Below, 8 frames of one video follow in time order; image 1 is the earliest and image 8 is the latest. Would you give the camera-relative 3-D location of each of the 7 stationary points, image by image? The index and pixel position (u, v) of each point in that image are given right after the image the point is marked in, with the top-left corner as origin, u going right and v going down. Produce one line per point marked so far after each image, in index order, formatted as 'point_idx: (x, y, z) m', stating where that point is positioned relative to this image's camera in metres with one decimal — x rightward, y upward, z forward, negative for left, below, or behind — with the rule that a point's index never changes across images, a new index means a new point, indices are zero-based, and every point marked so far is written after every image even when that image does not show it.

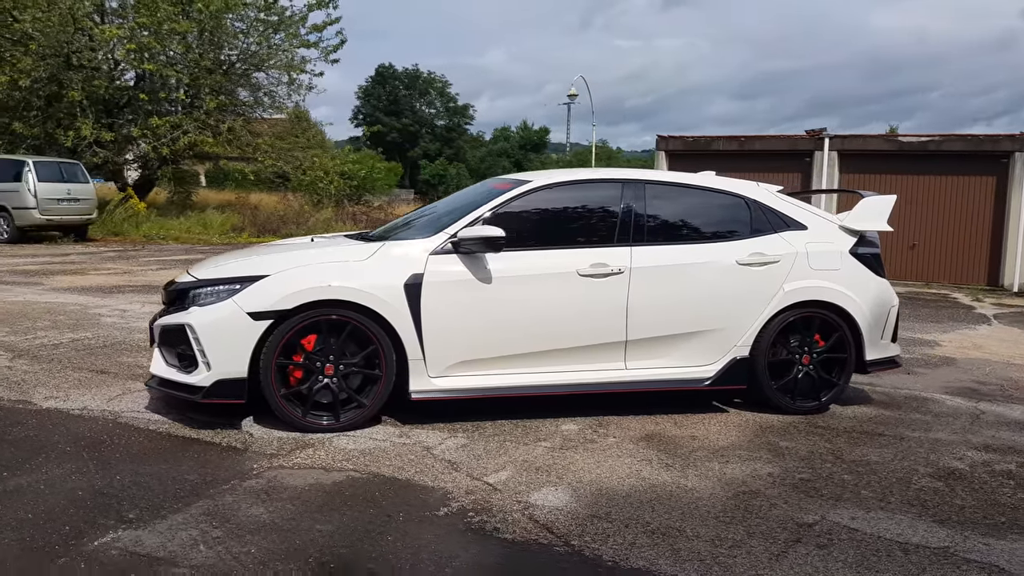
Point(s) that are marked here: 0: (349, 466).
0: (-0.8, -0.9, +4.1) m
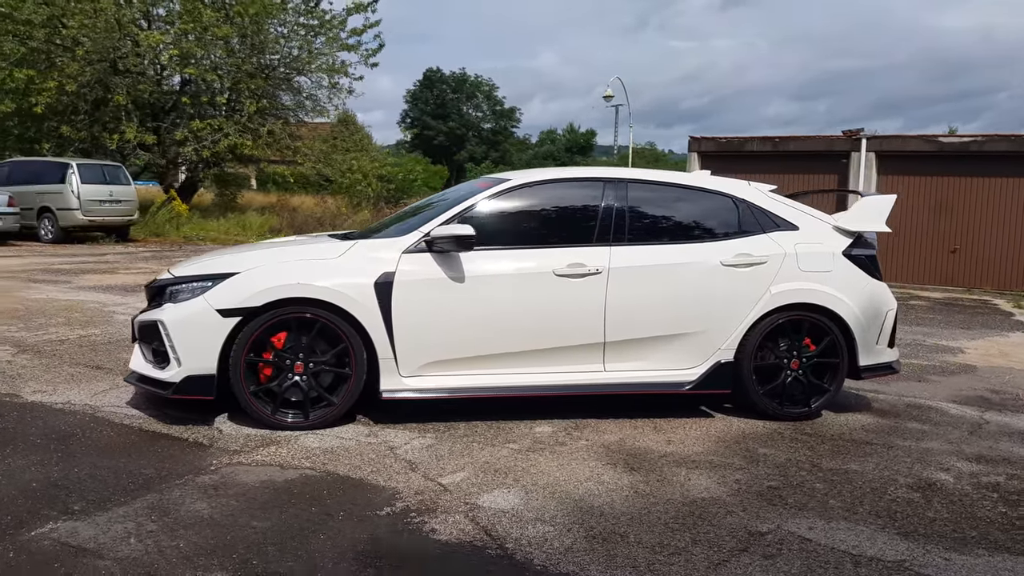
0: (-1.0, -0.9, +4.1) m
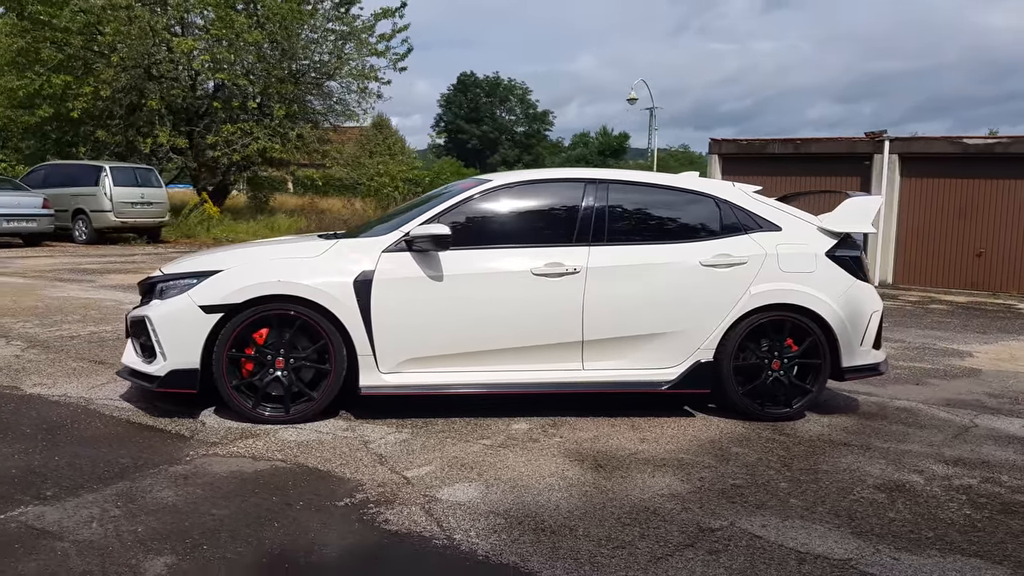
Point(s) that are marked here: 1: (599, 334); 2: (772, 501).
0: (-1.2, -0.8, +4.3) m
1: (+0.5, -0.3, +5.2) m
2: (+1.2, -1.0, +4.0) m
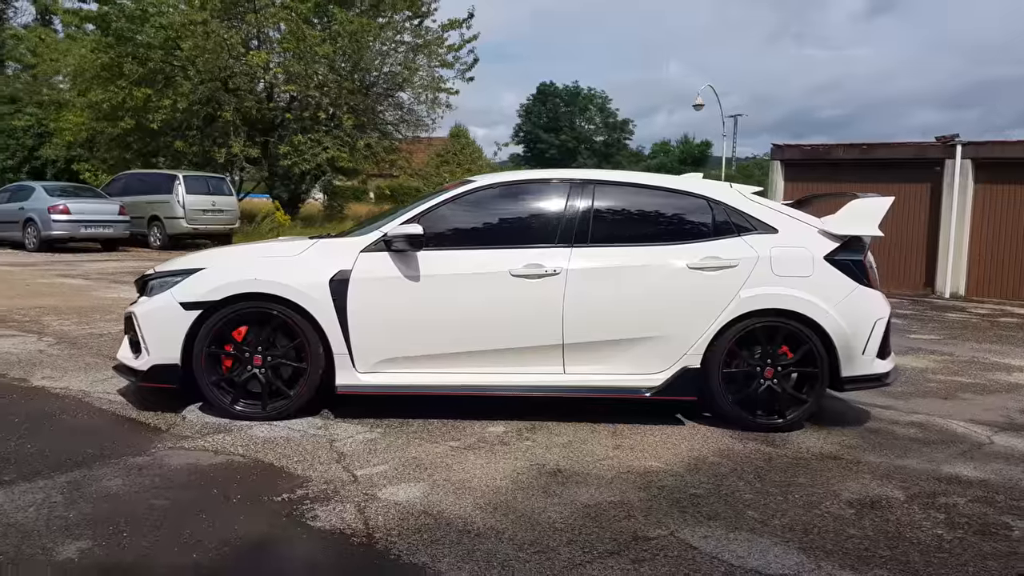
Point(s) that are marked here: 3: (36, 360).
0: (-1.4, -0.8, +4.3) m
1: (+0.4, -0.3, +5.0) m
2: (+1.0, -1.0, +3.8) m
3: (-3.5, -0.5, +6.3) m
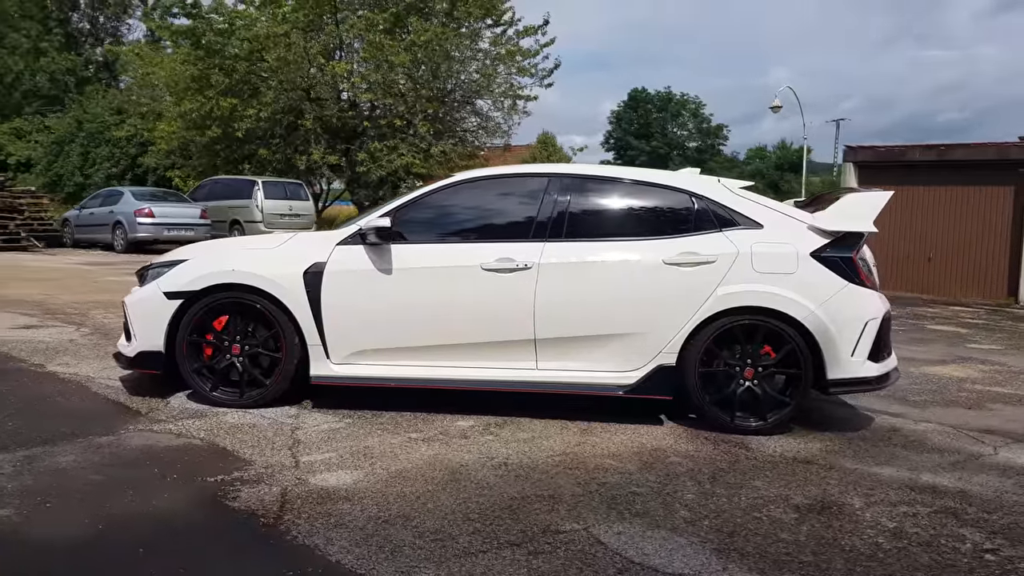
0: (-1.7, -0.8, +4.5) m
1: (+0.2, -0.3, +5.0) m
2: (+0.6, -1.0, +3.7) m
3: (-3.5, -0.5, +6.7) m
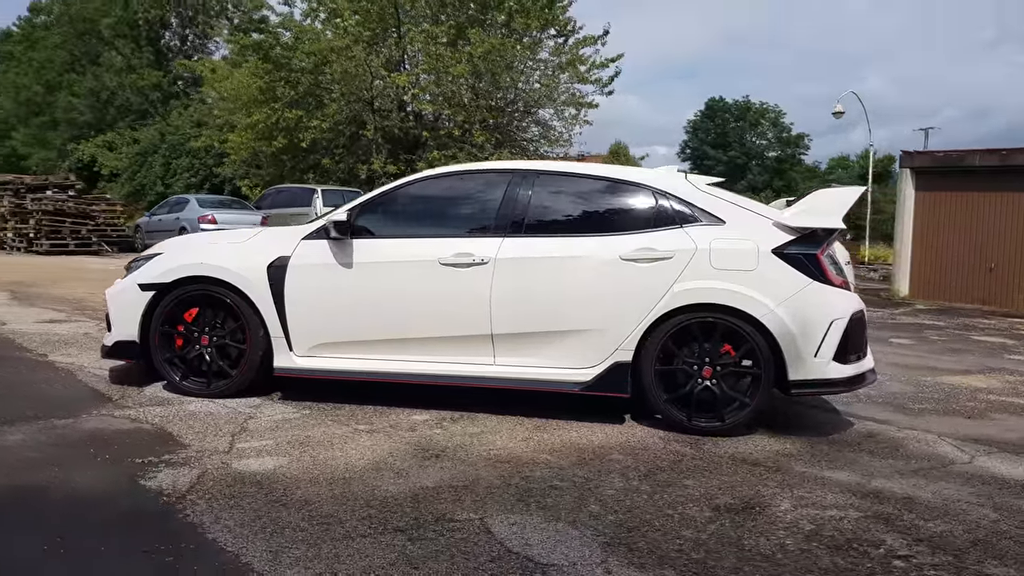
0: (-2.0, -0.7, +4.6) m
1: (0.0, -0.3, +5.0) m
2: (+0.2, -0.9, +3.6) m
3: (-3.6, -0.4, +7.0) m
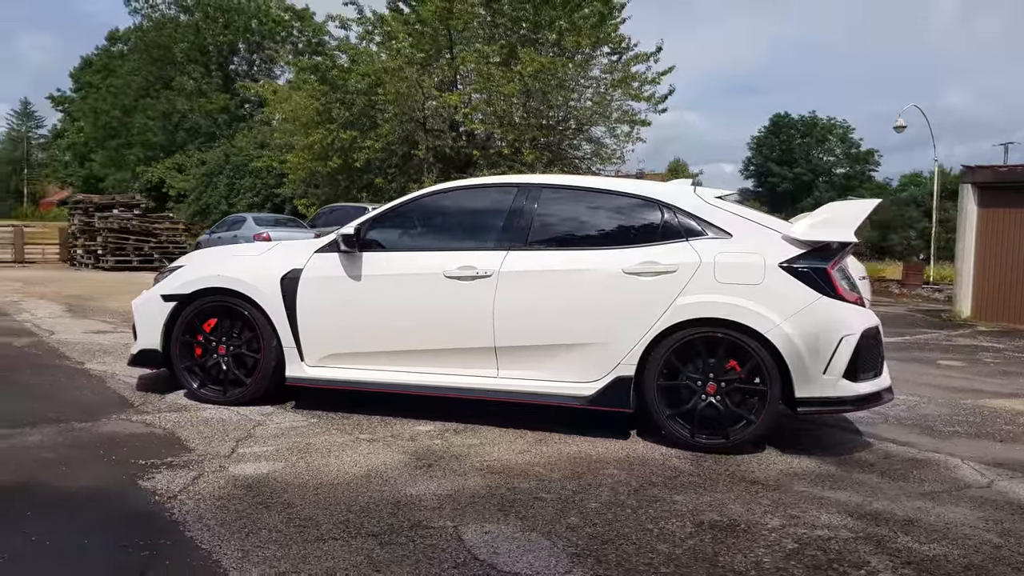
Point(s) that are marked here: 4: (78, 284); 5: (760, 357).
0: (-2.0, -0.8, +4.8) m
1: (0.0, -0.3, +5.0) m
2: (+0.2, -1.0, +3.6) m
3: (-3.4, -0.5, +7.3) m
4: (-7.1, +0.1, +13.8) m
5: (+1.4, -0.4, +4.6) m
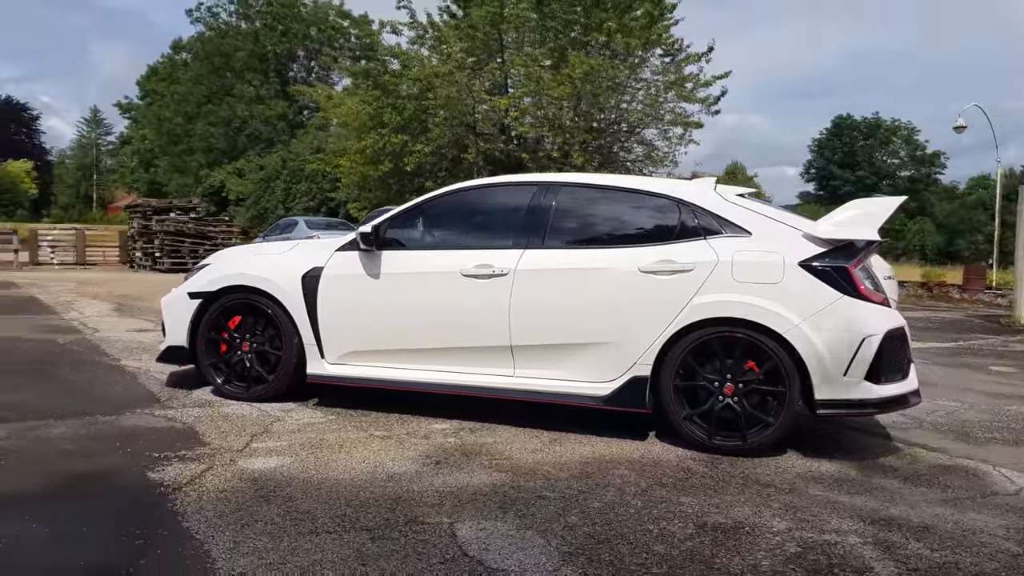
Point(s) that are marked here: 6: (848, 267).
0: (-1.9, -0.8, +4.9) m
1: (+0.1, -0.3, +4.9) m
2: (+0.2, -1.0, +3.5) m
3: (-3.2, -0.5, +7.5) m
4: (-6.4, +0.1, +14.2) m
5: (+1.4, -0.4, +4.5) m
6: (+1.8, +0.1, +4.5) m
